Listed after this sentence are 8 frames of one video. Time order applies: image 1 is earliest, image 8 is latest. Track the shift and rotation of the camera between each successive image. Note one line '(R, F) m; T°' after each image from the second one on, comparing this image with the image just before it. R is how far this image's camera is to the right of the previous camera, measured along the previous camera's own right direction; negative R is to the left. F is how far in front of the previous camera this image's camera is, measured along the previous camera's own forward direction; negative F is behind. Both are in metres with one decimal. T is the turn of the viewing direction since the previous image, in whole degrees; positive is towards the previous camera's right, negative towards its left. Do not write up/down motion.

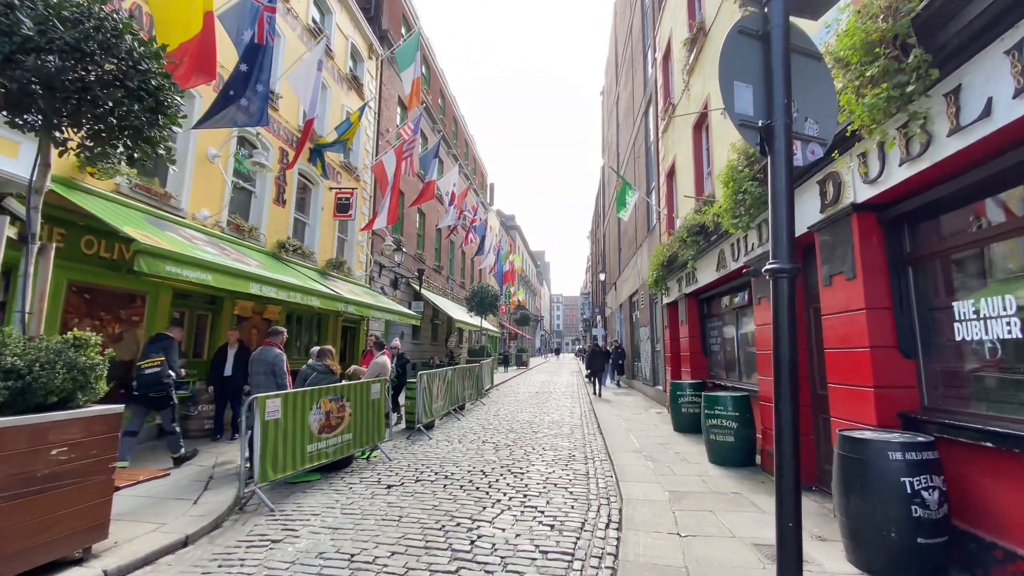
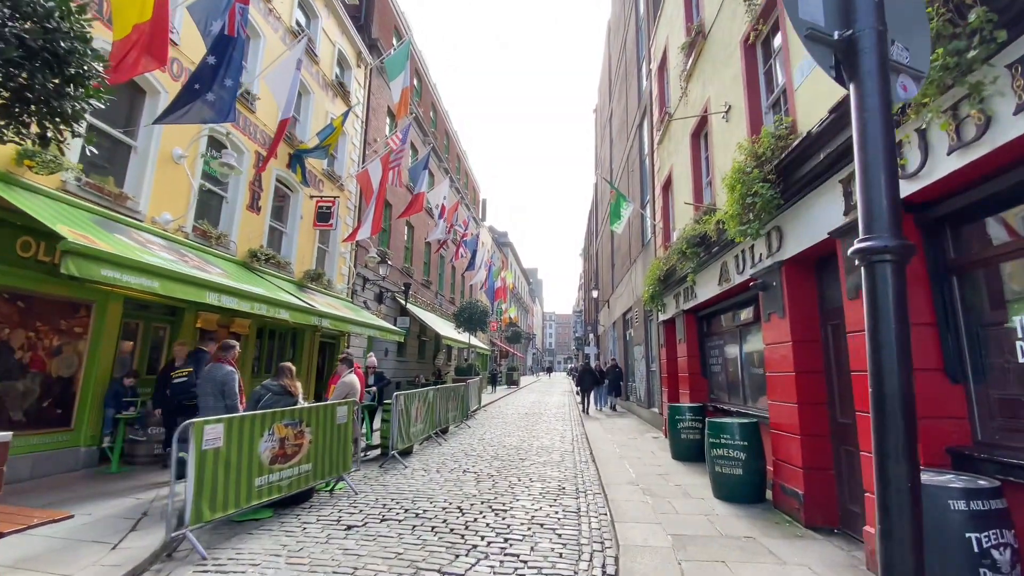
(+0.1, +0.7) m; +1°
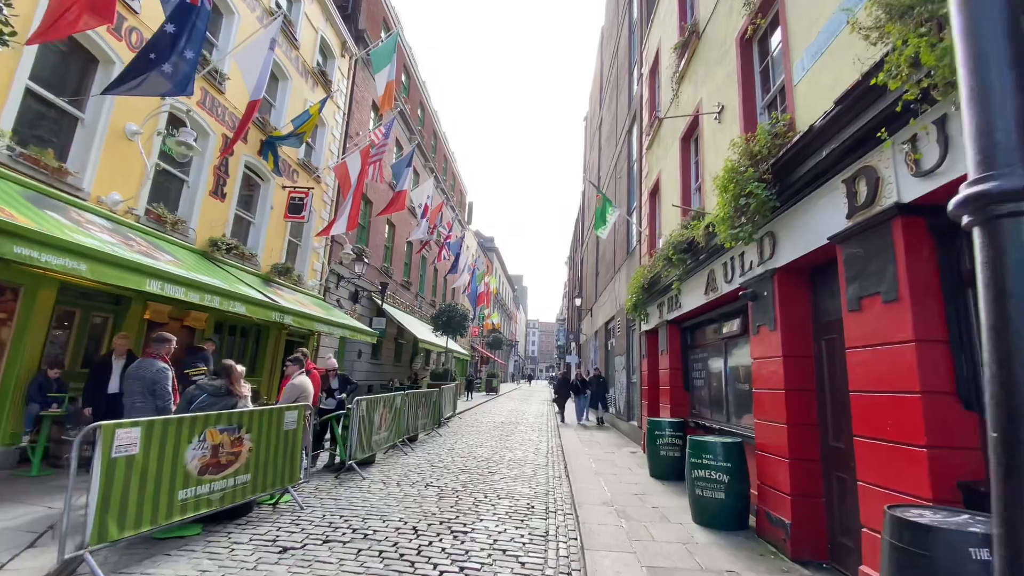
(+0.2, +0.5) m; +2°
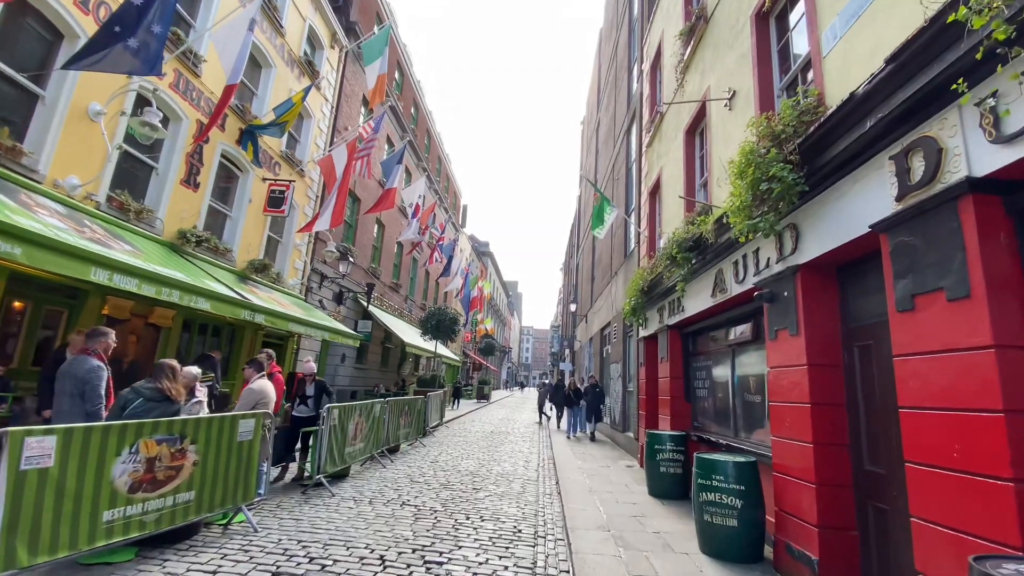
(+0.1, +0.6) m; +1°
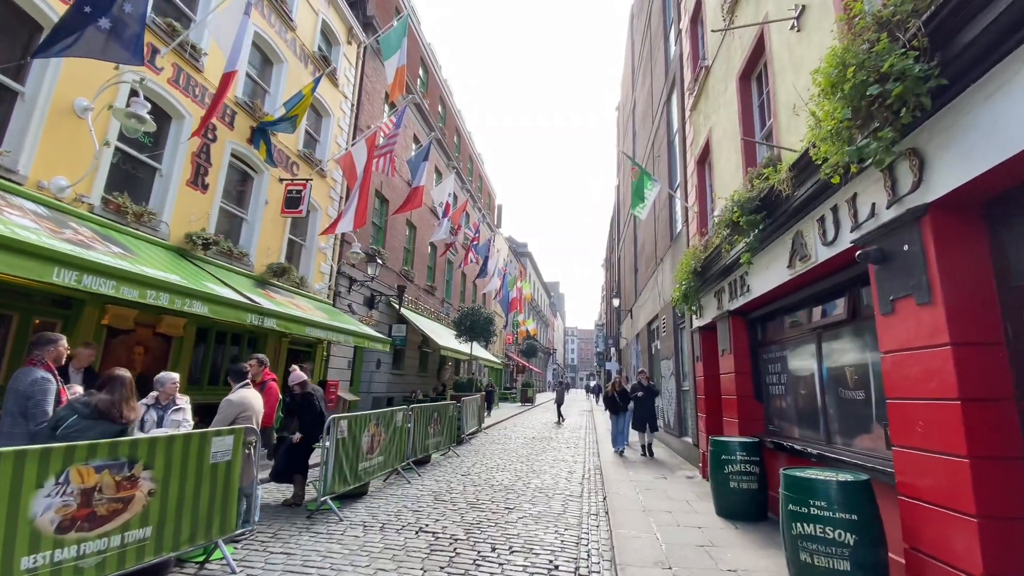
(+0.2, +1.1) m; -5°
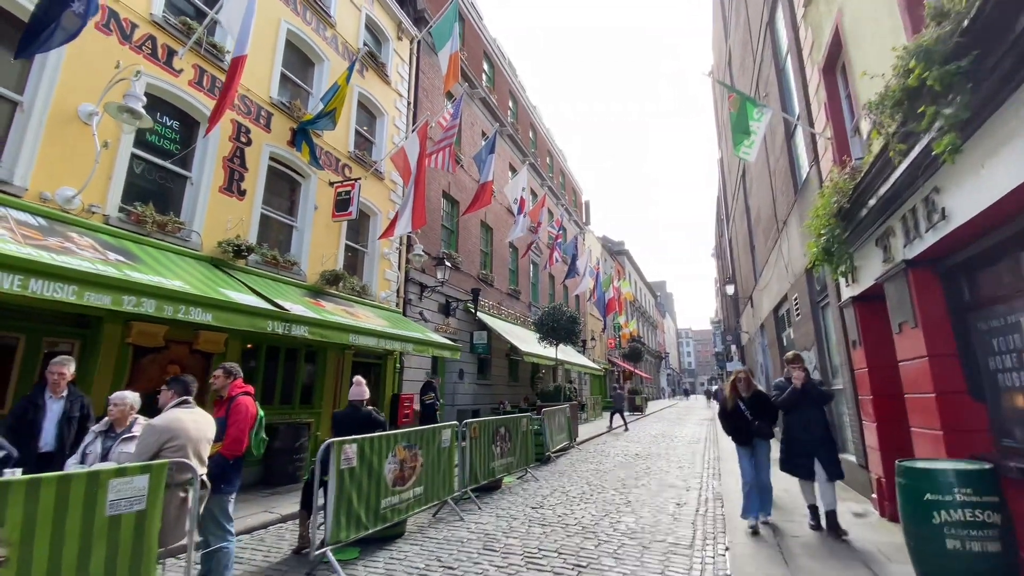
(+0.6, +1.9) m; -13°
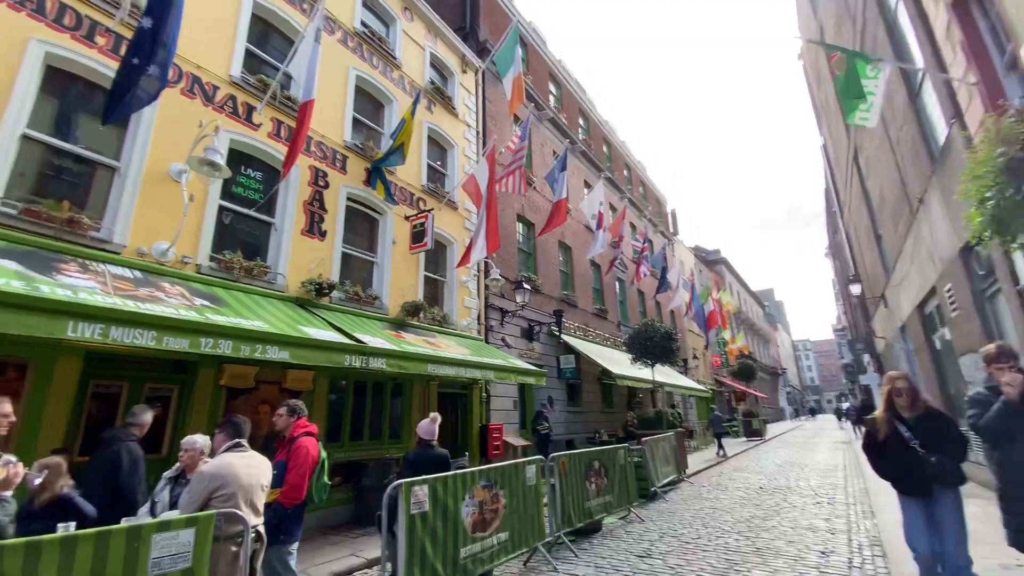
(+0.1, +0.6) m; -11°
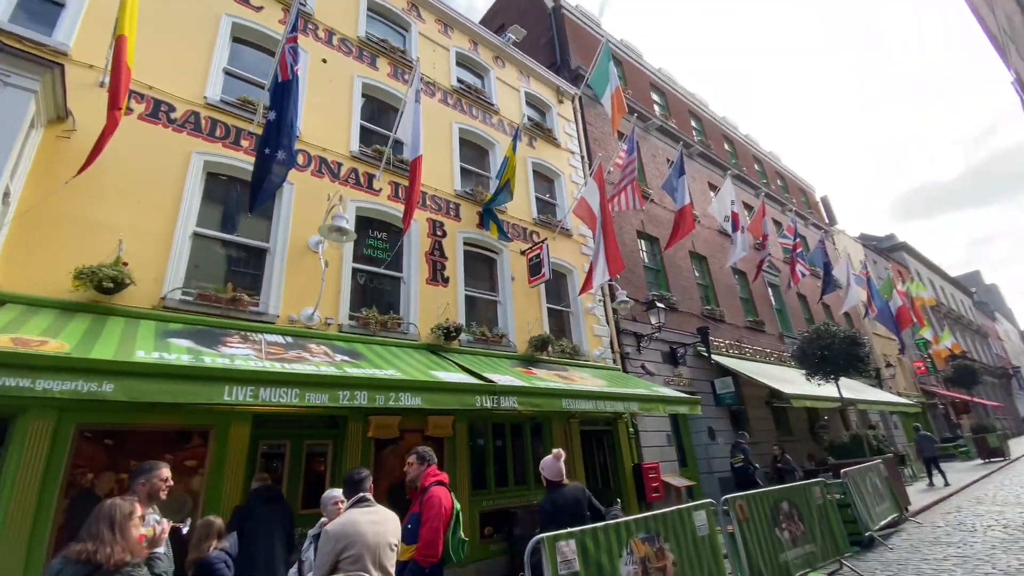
(0.0, +0.5) m; -16°
